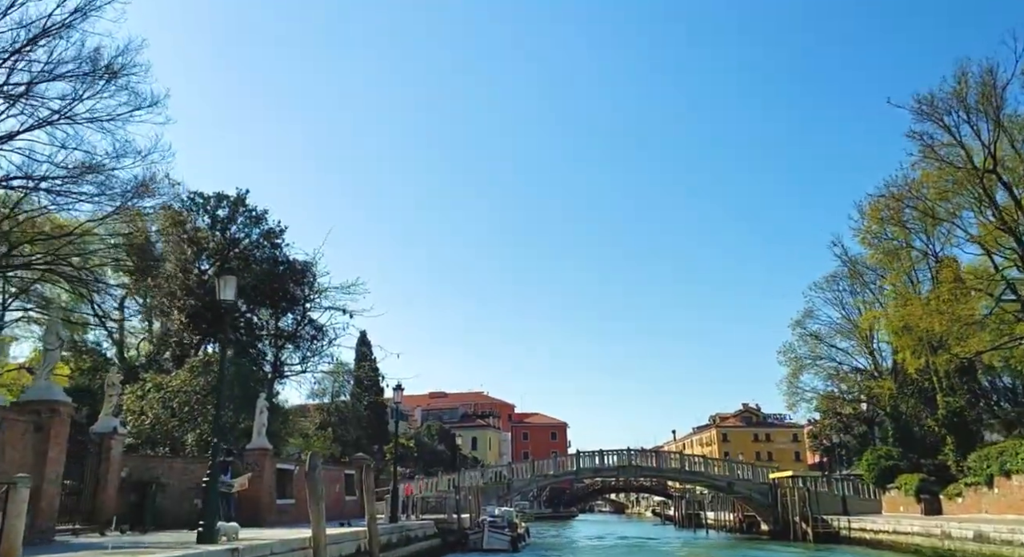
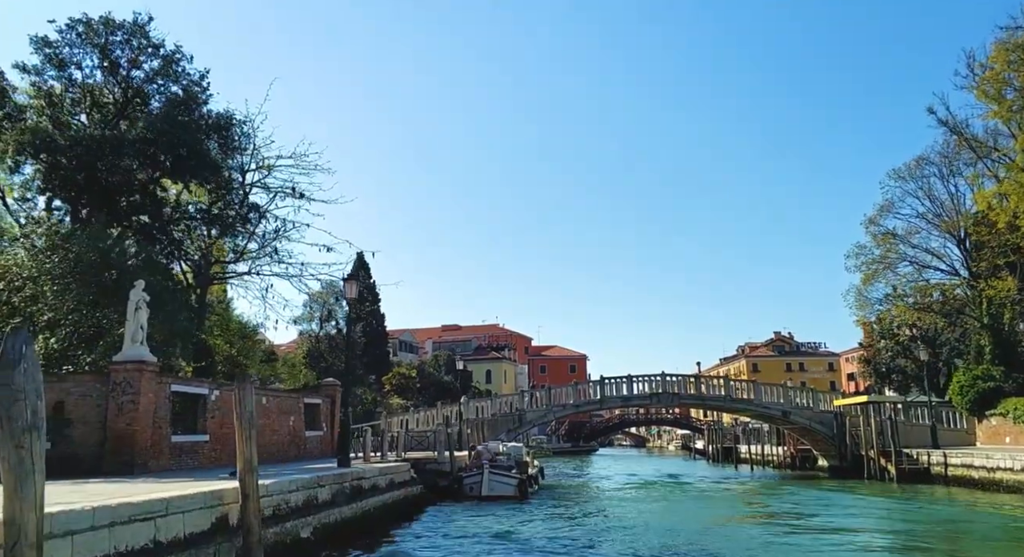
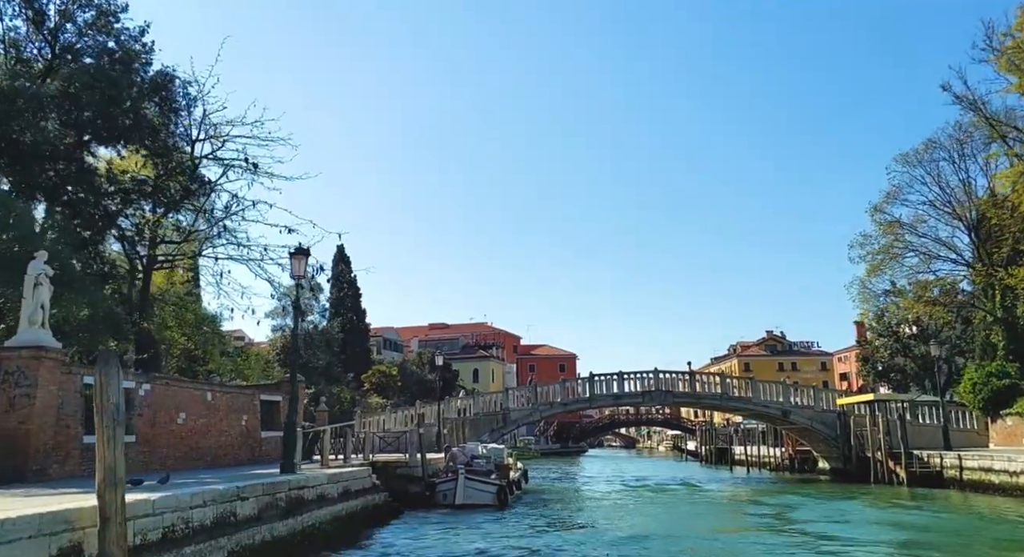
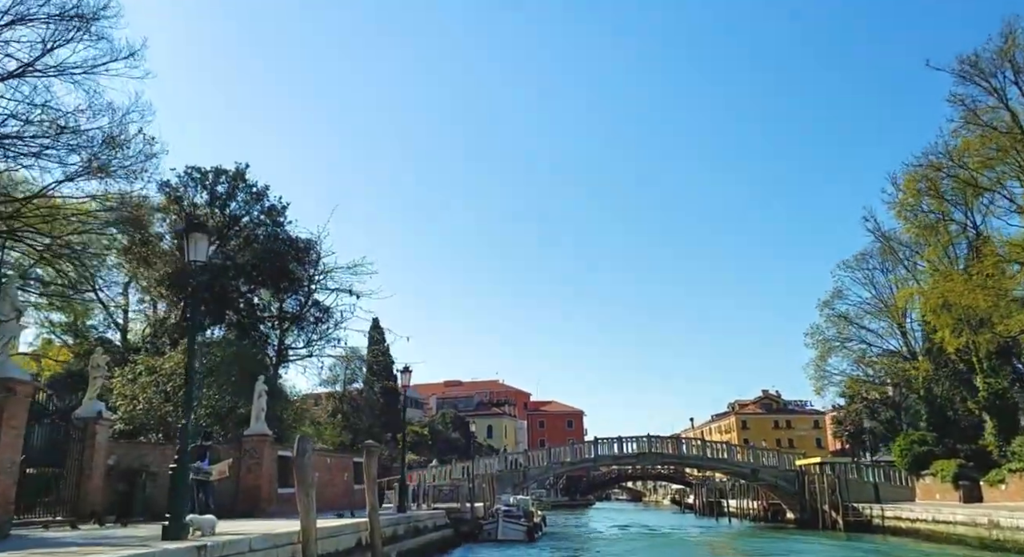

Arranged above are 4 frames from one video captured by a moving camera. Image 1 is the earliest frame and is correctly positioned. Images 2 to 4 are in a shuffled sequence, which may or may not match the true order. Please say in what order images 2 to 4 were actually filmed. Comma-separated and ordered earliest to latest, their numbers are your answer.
4, 2, 3
